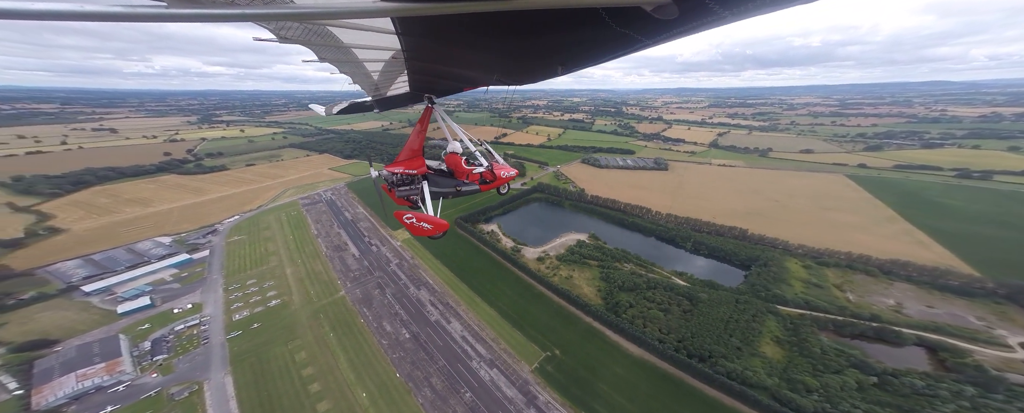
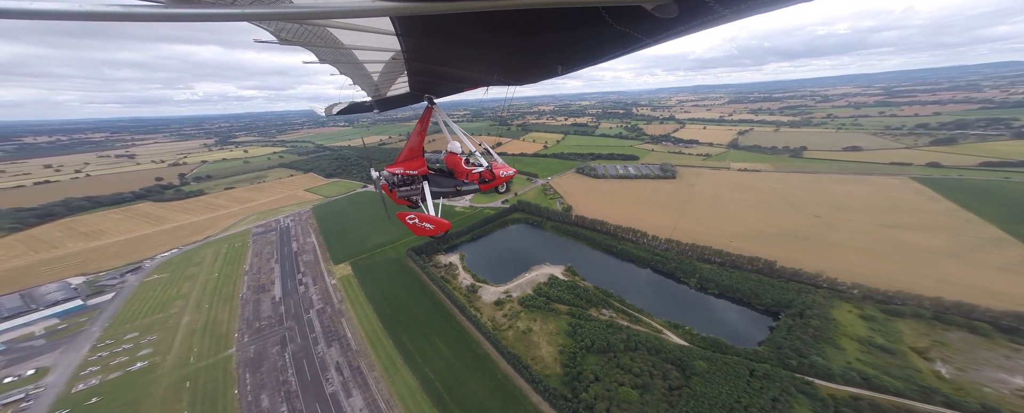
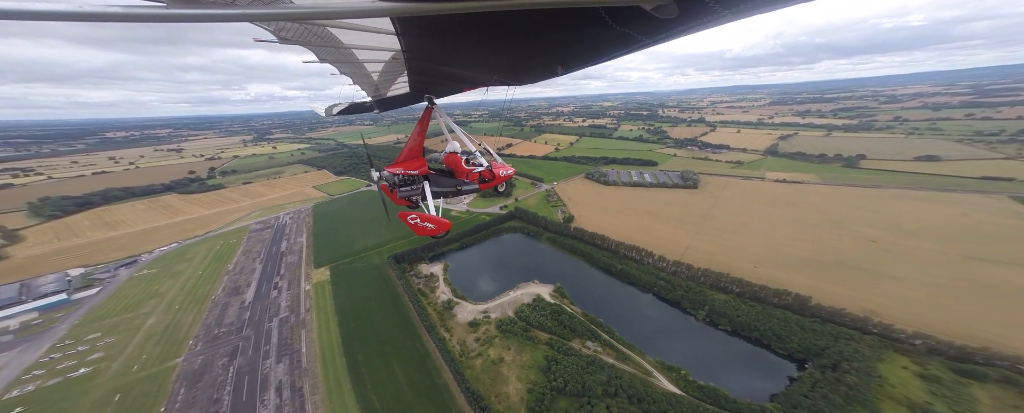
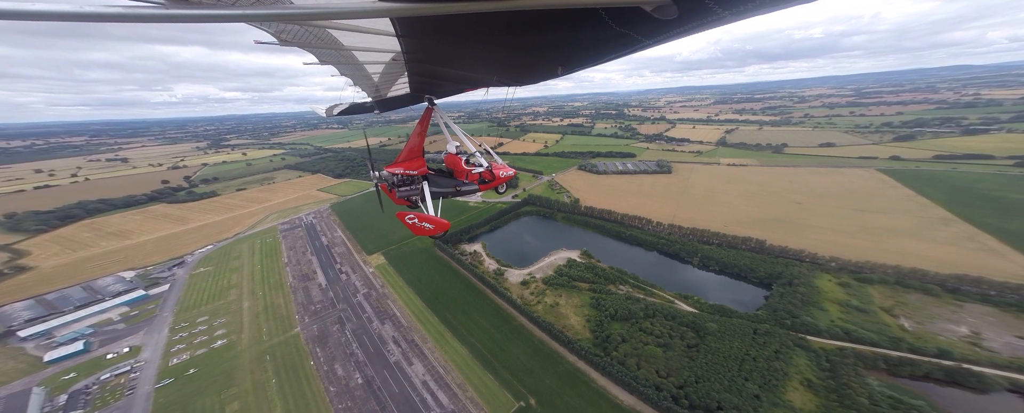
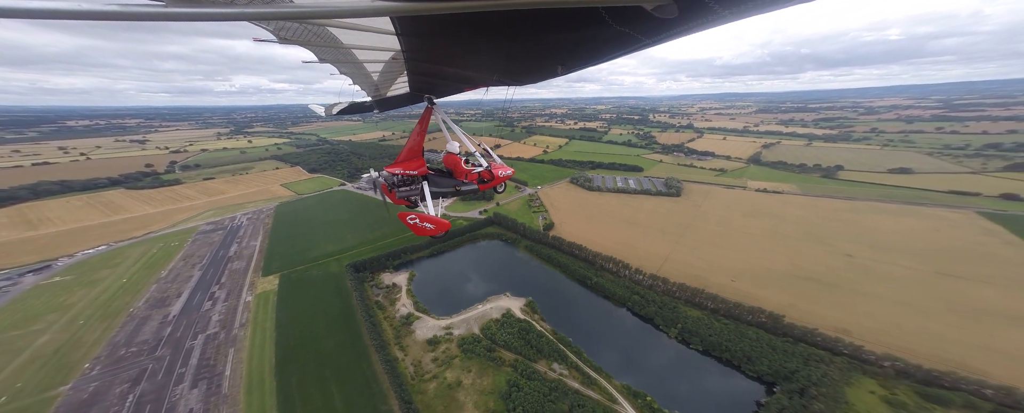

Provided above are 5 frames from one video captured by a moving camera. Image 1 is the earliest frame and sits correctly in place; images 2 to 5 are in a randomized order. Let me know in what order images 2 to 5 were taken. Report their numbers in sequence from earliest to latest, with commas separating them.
4, 2, 3, 5
